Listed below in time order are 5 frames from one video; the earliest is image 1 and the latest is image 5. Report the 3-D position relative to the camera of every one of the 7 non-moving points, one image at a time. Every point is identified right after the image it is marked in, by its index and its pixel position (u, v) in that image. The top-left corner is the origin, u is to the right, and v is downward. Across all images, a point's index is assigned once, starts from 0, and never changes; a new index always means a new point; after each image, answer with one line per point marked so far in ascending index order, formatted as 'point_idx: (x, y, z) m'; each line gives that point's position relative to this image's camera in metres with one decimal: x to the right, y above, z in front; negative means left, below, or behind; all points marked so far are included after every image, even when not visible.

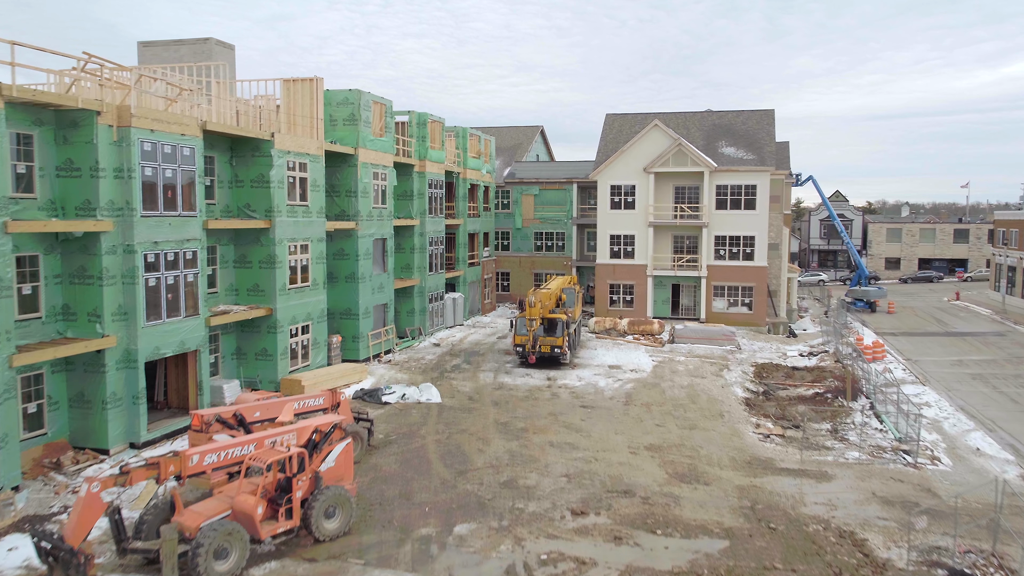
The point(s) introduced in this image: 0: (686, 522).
0: (+3.0, -4.1, +15.2) m
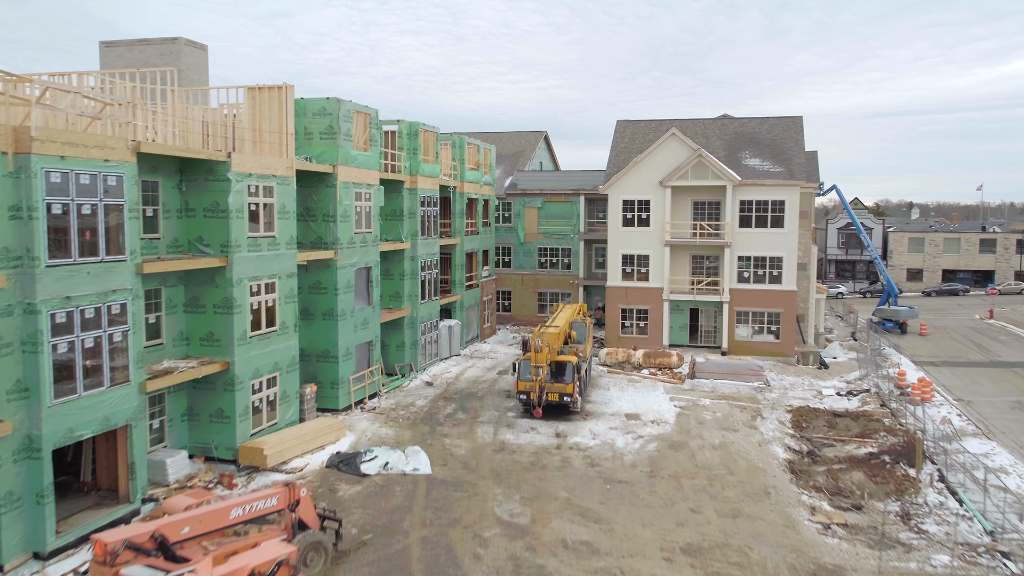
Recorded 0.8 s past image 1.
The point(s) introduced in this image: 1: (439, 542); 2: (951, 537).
0: (+3.1, -5.2, +11.3) m
1: (-1.4, -4.7, +16.1) m
2: (+8.5, -4.8, +16.9) m
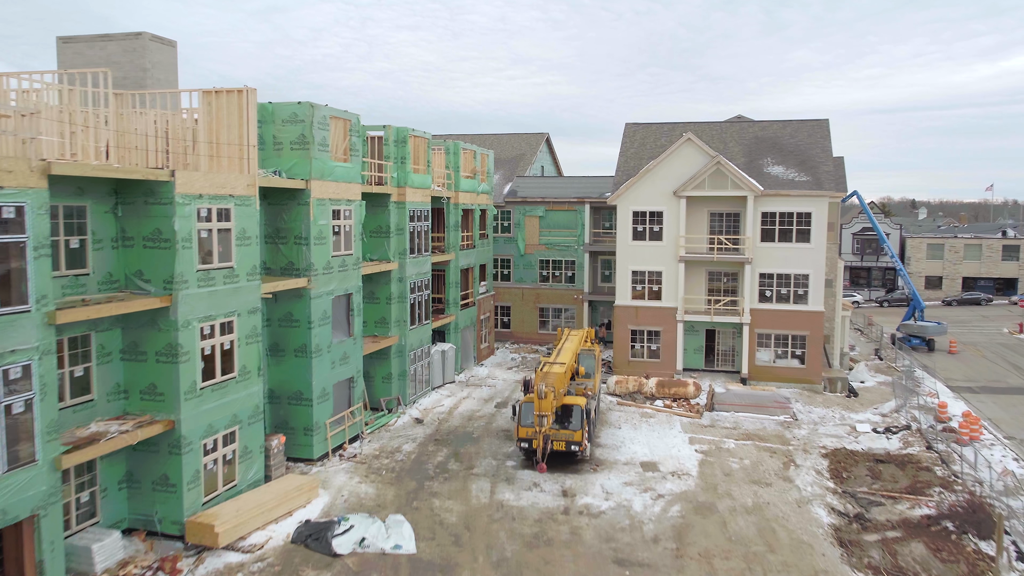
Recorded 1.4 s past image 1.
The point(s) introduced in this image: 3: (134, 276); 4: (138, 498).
0: (+3.1, -6.1, +8.1) m
1: (-1.4, -5.5, +12.9) m
2: (+8.5, -5.7, +13.7) m
3: (-7.2, +0.2, +16.8) m
4: (-7.4, -4.1, +17.2) m
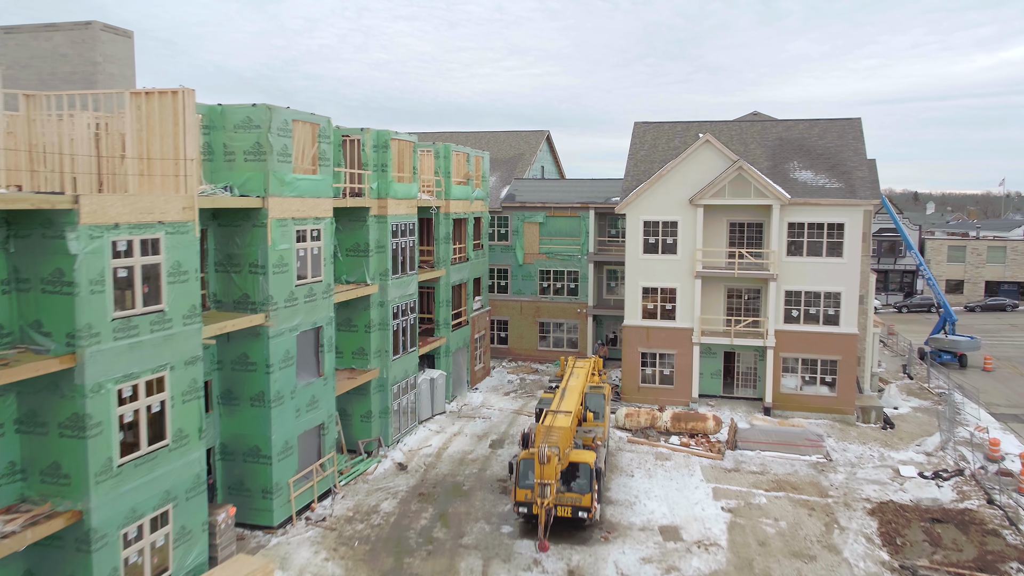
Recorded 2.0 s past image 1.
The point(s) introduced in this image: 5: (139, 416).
0: (+3.1, -7.0, +4.7) m
1: (-1.4, -6.4, +9.5) m
2: (+8.5, -6.5, +10.3) m
3: (-7.3, -0.6, +13.3) m
4: (-7.4, -5.0, +13.8) m
5: (-6.1, -2.1, +14.4) m
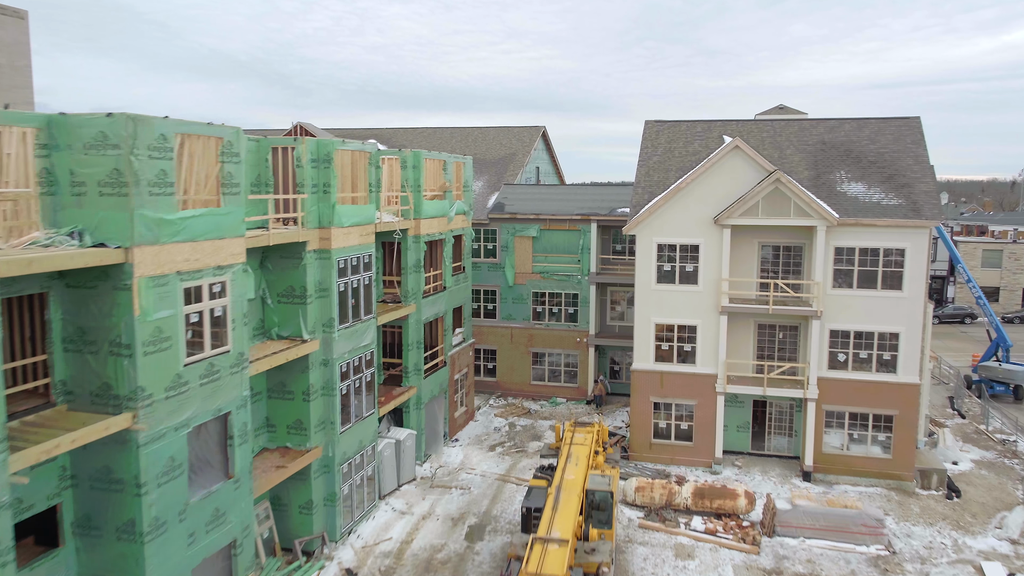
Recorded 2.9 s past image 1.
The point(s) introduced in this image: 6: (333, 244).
0: (+2.6, -8.6, -0.6) m
1: (-1.8, -7.8, +4.2) m
2: (+8.0, -8.0, +5.0) m
3: (-7.7, -2.0, +7.9) m
4: (-7.9, -6.3, +8.4) m
5: (-6.5, -3.5, +9.0) m
6: (-3.8, +0.9, +18.7) m
